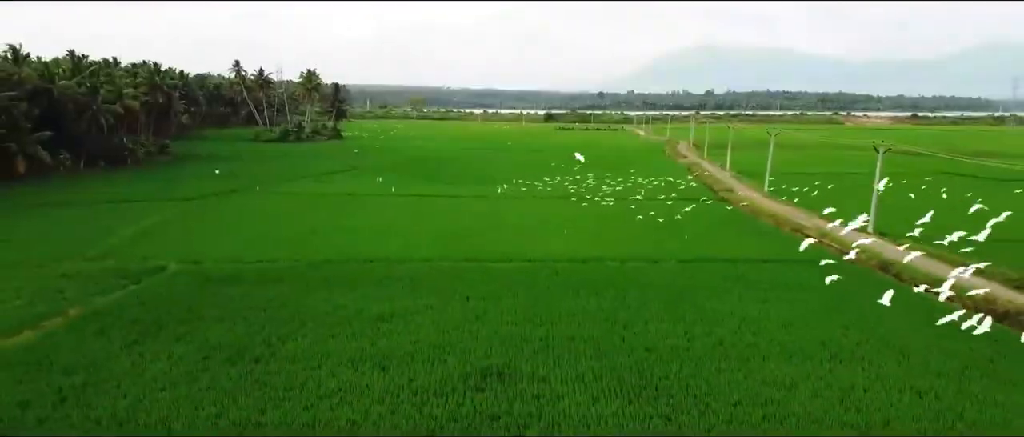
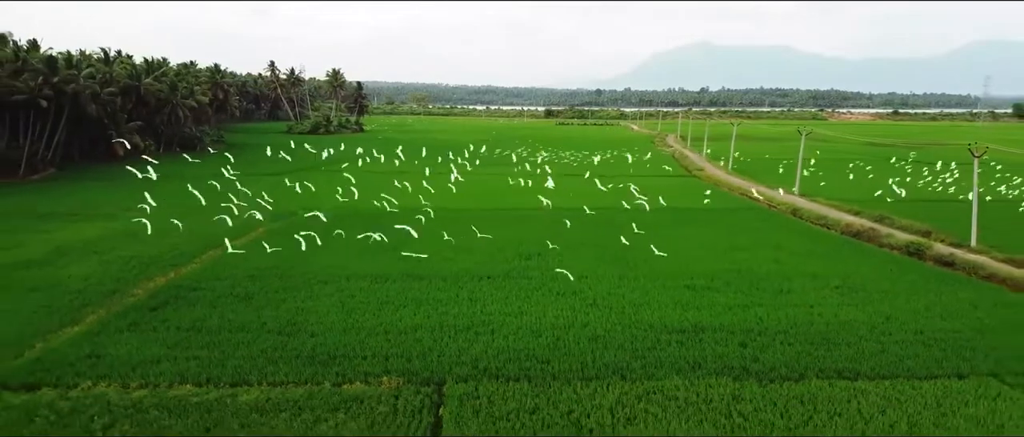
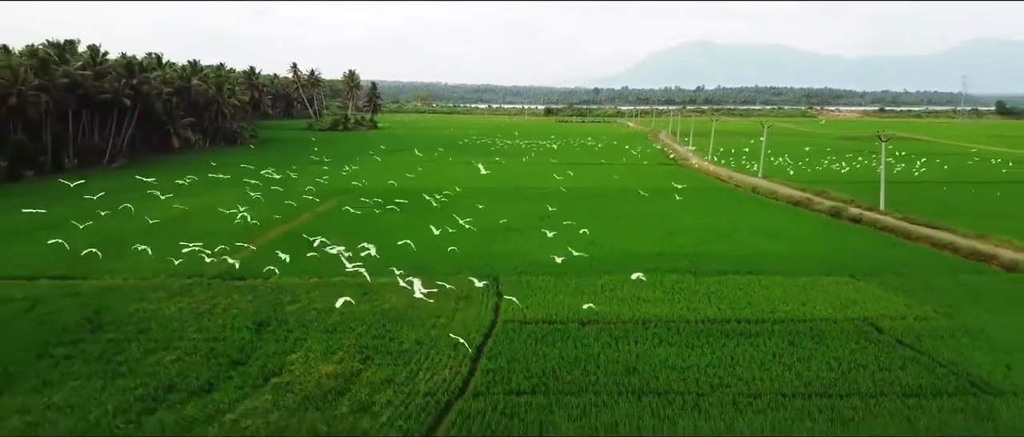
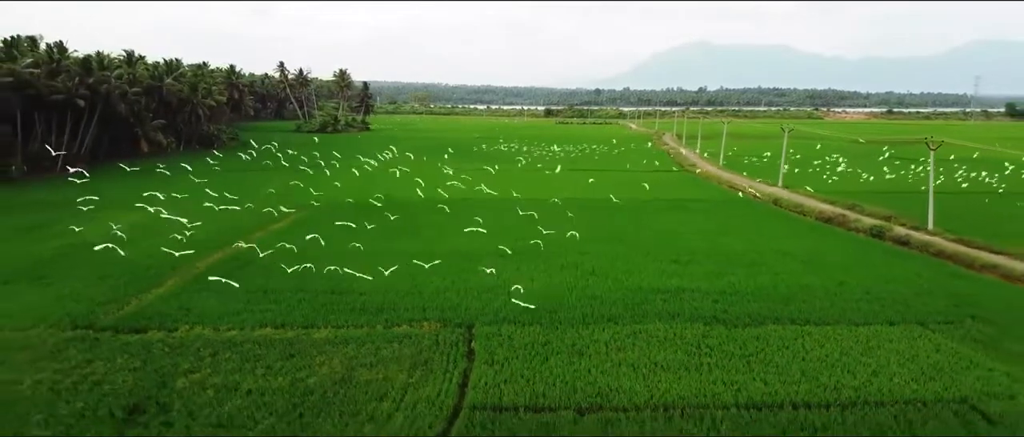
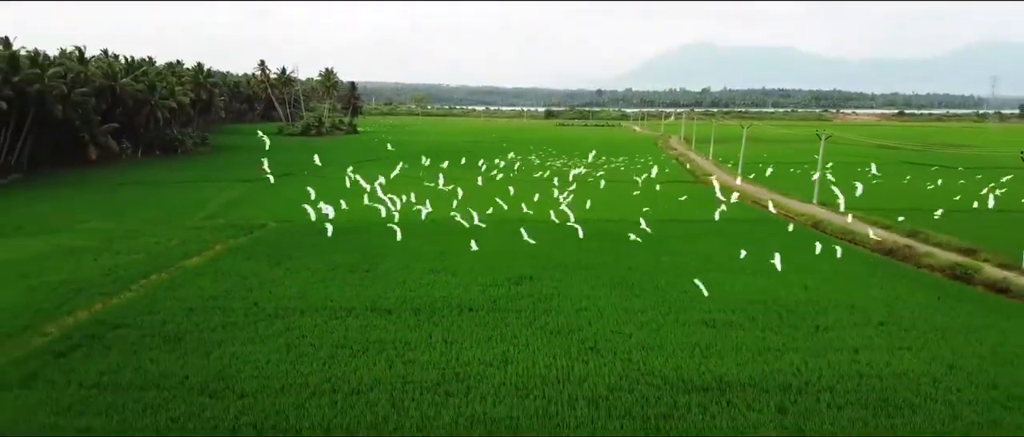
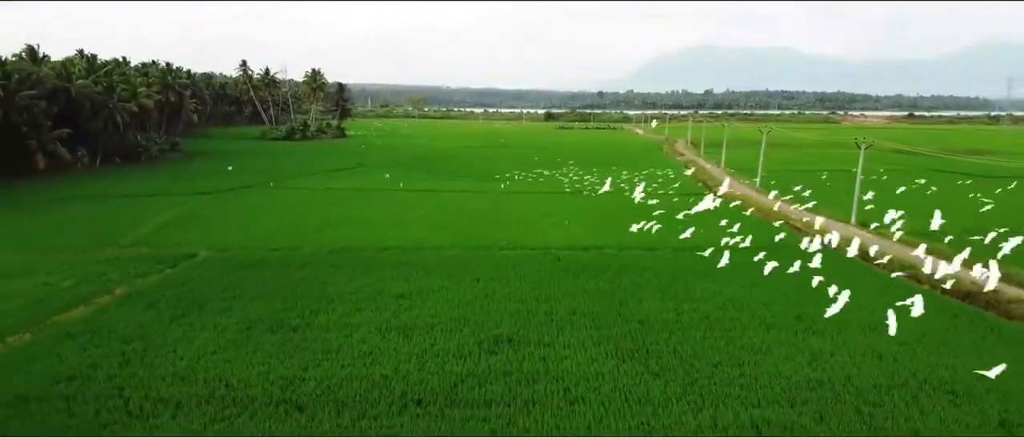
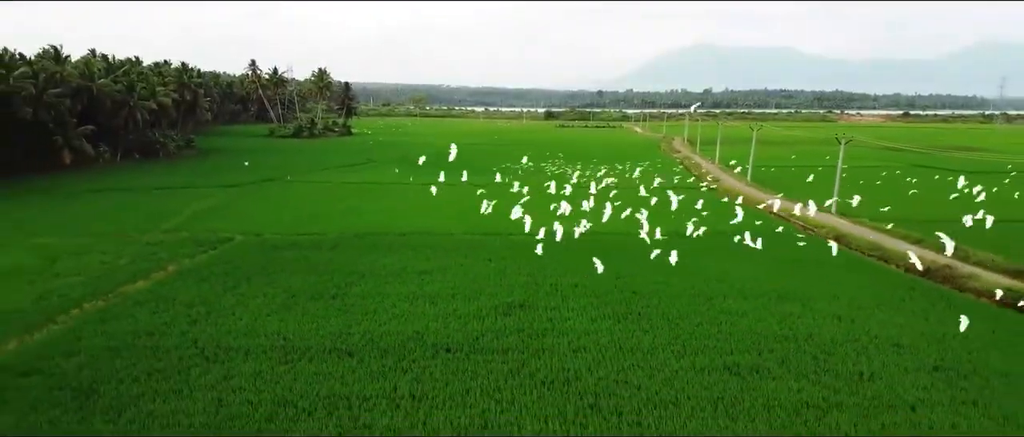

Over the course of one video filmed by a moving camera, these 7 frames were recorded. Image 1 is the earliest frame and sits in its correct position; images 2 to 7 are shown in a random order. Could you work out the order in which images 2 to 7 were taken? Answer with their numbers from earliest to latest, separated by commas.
6, 7, 5, 2, 4, 3
